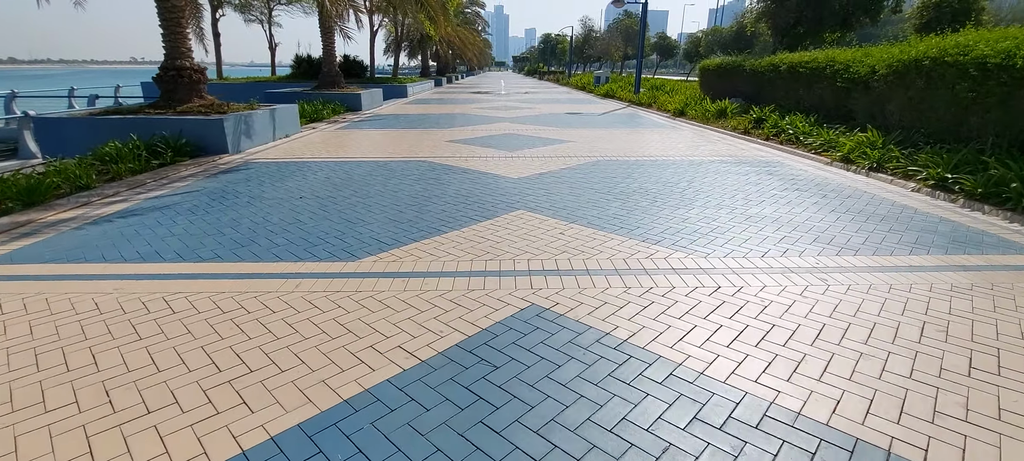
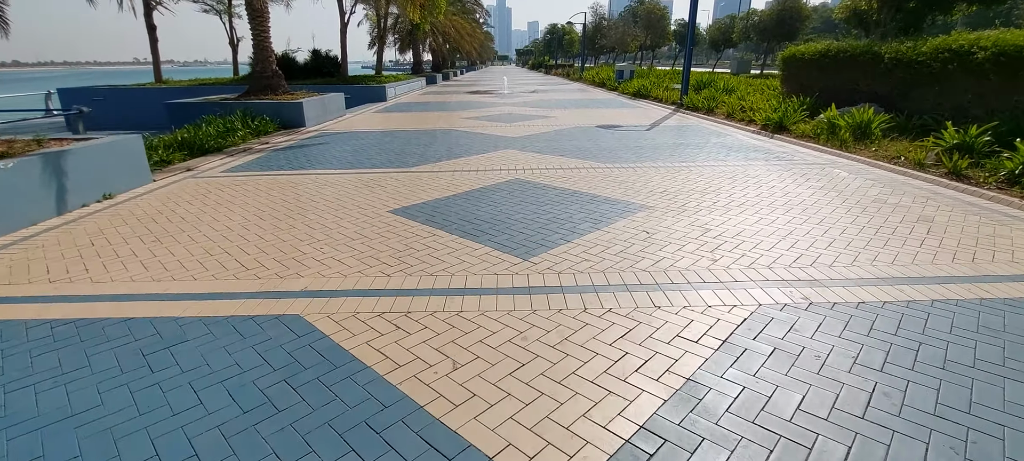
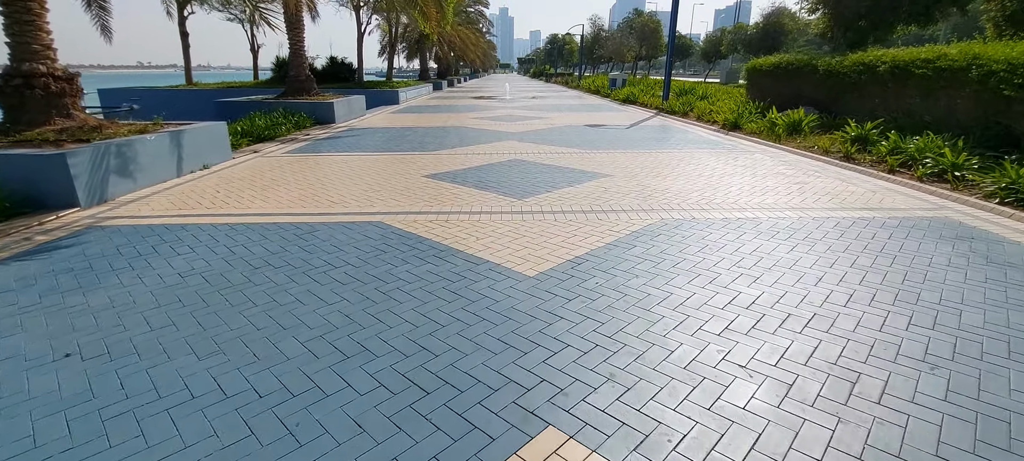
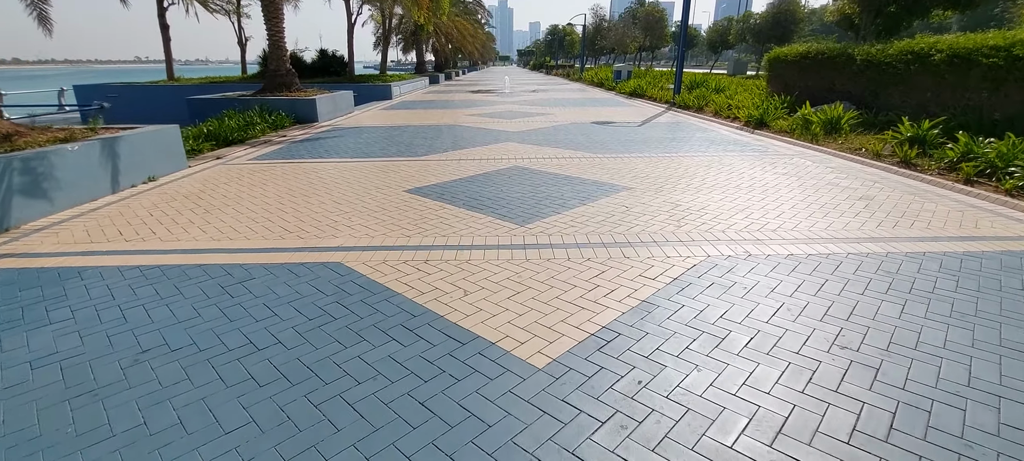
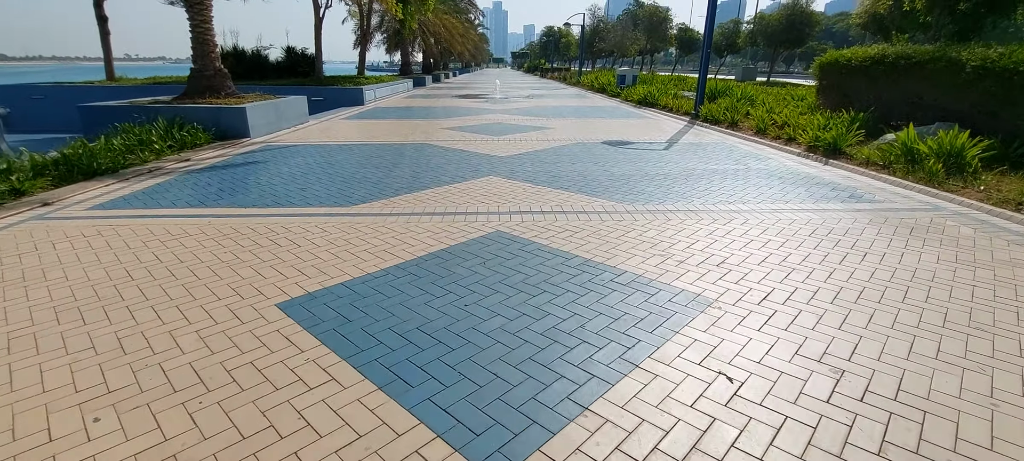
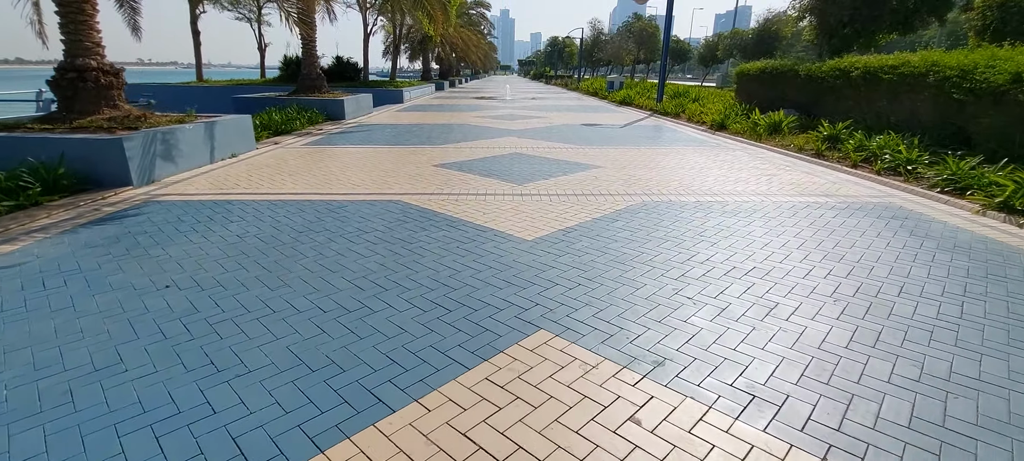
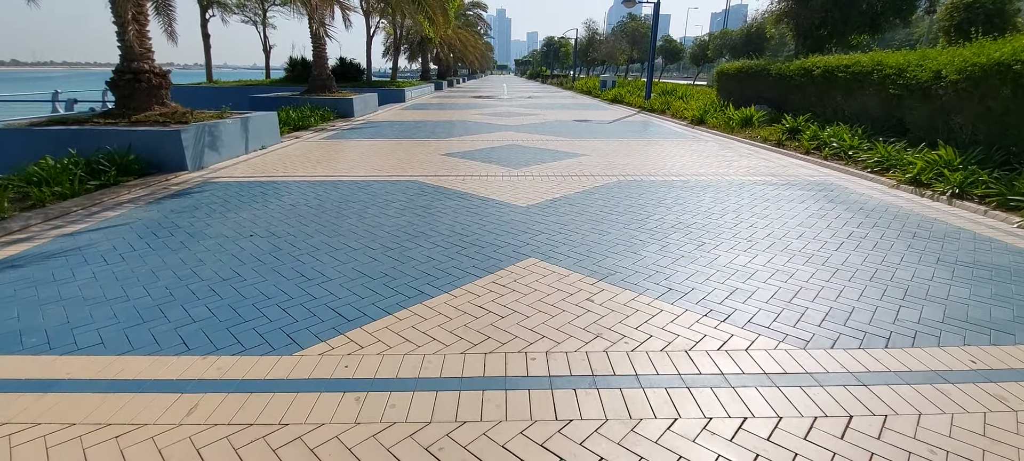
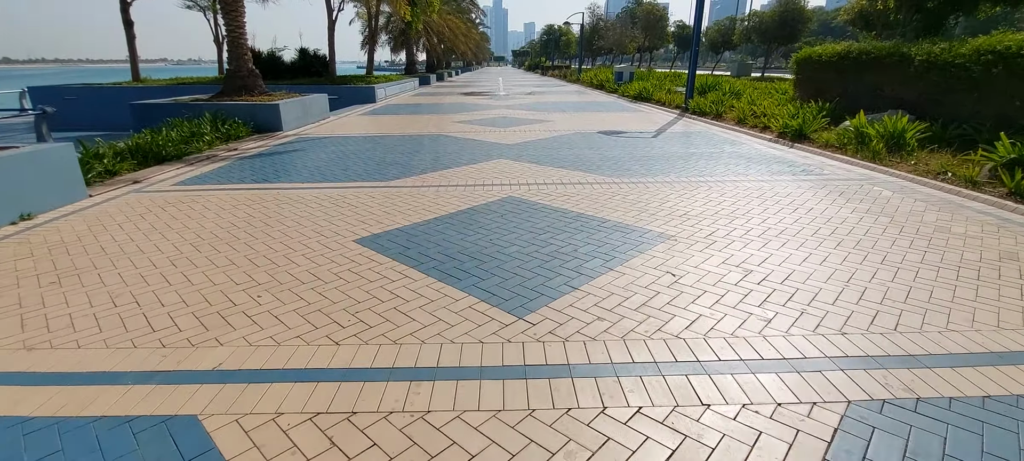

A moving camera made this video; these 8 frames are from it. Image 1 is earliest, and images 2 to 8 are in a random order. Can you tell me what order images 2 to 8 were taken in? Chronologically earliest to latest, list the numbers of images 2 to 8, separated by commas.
7, 6, 3, 4, 2, 8, 5
